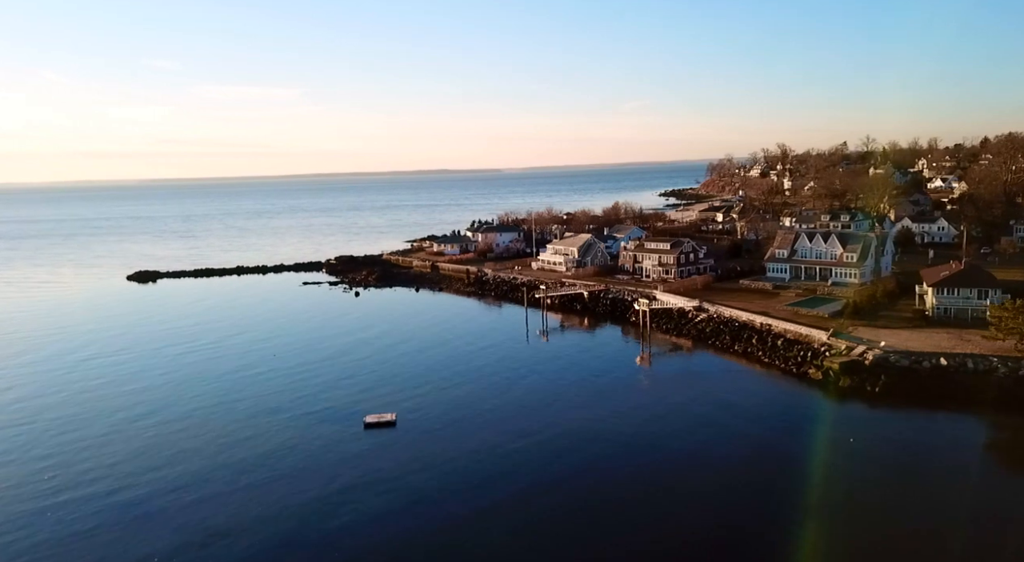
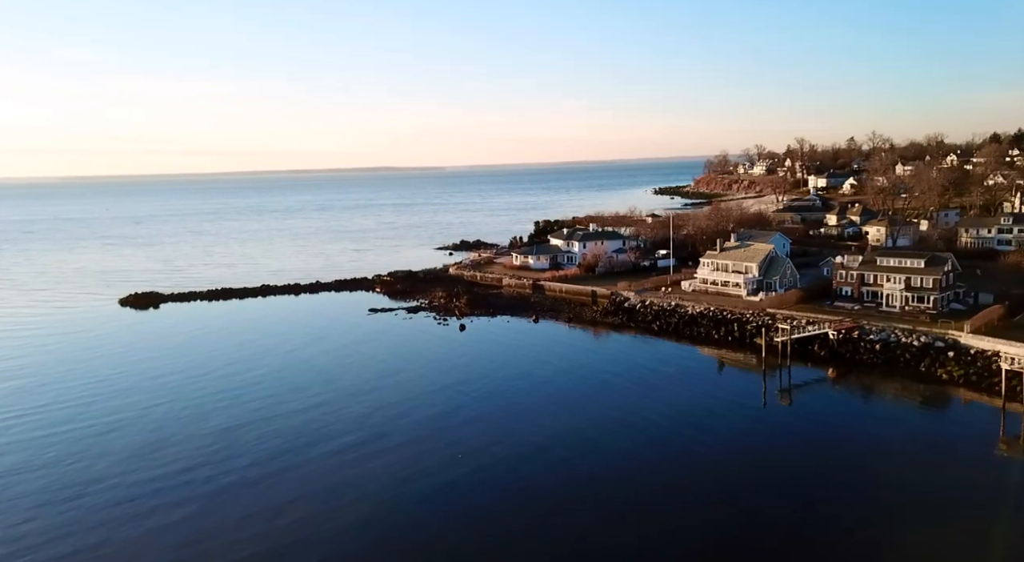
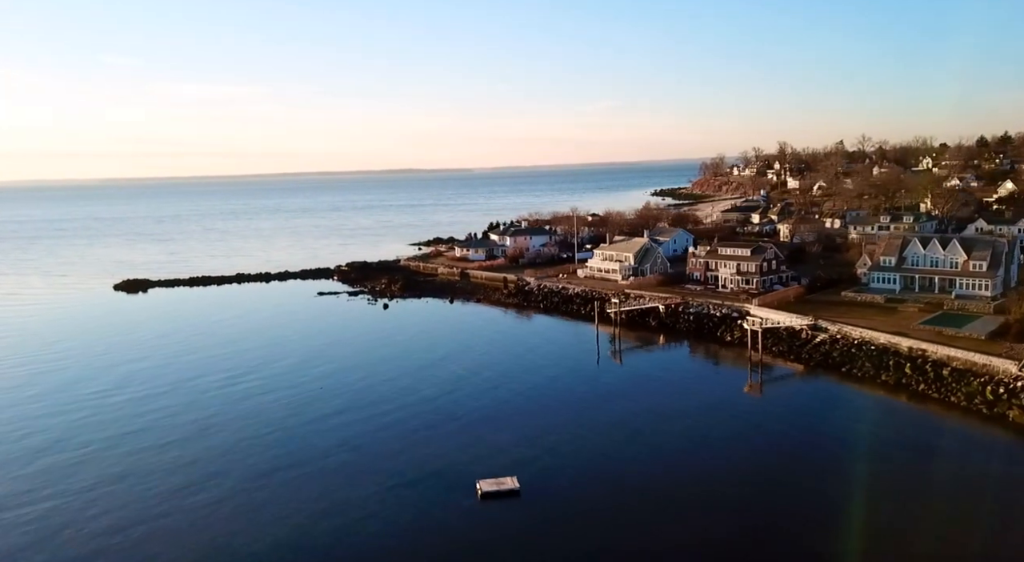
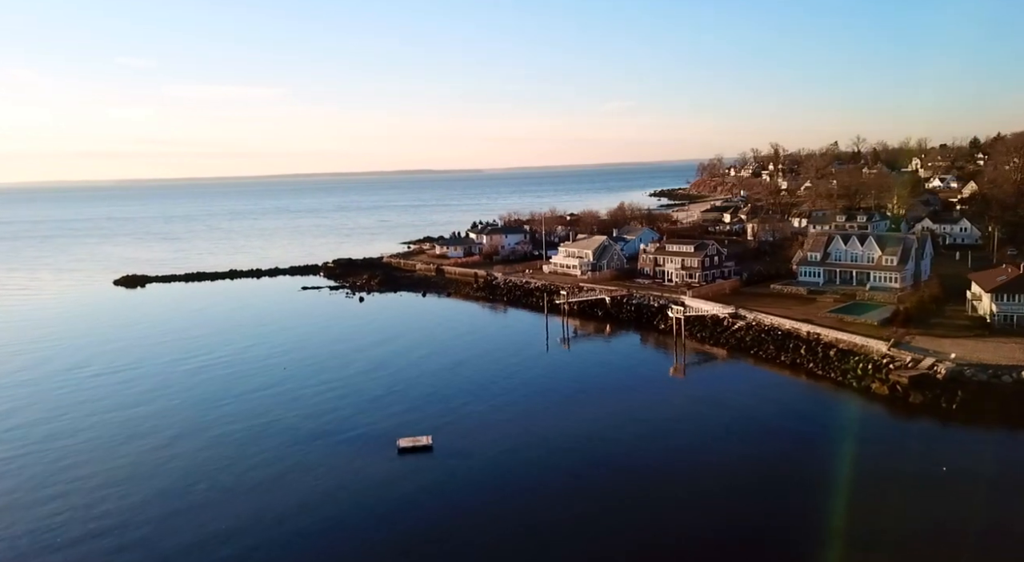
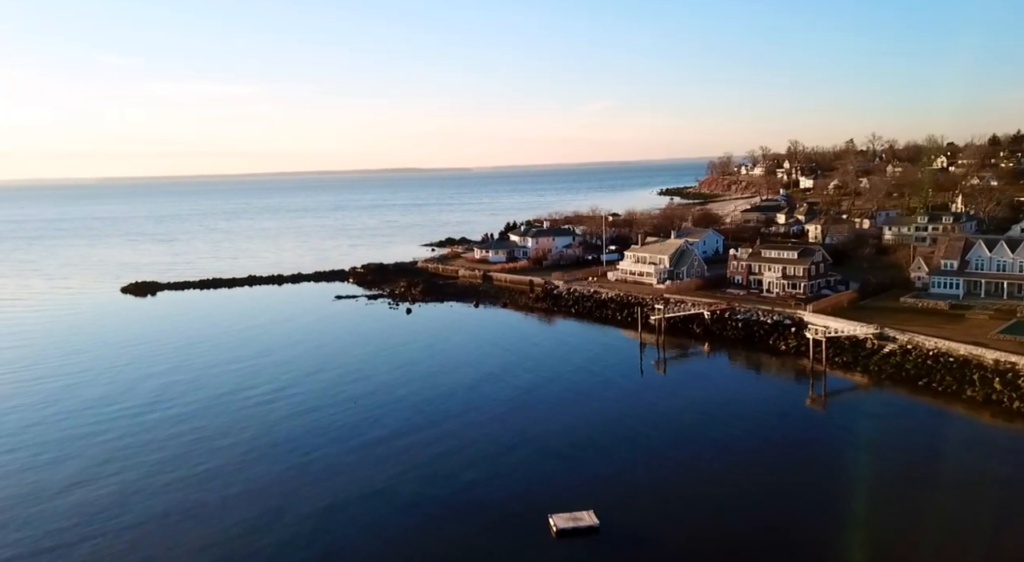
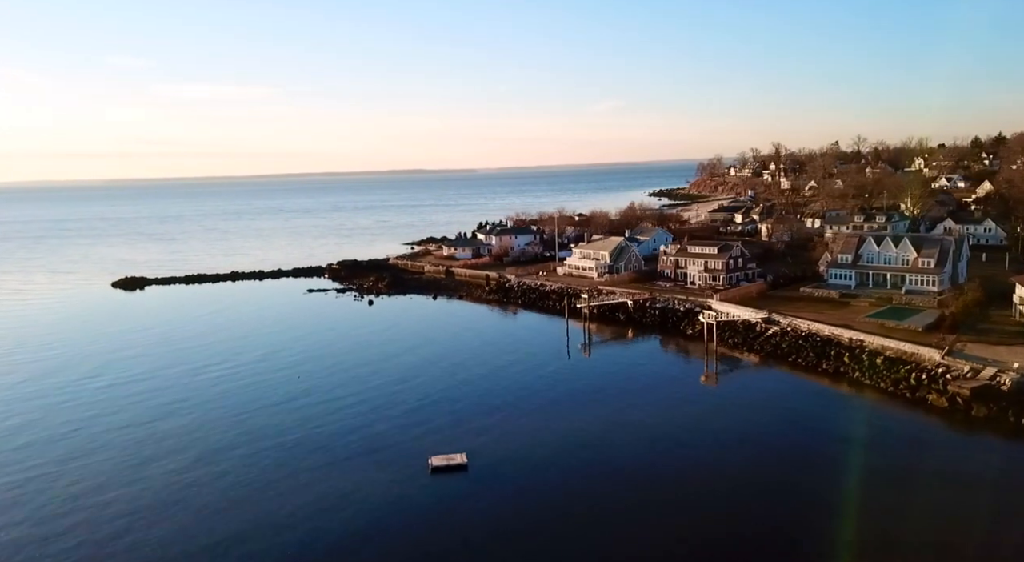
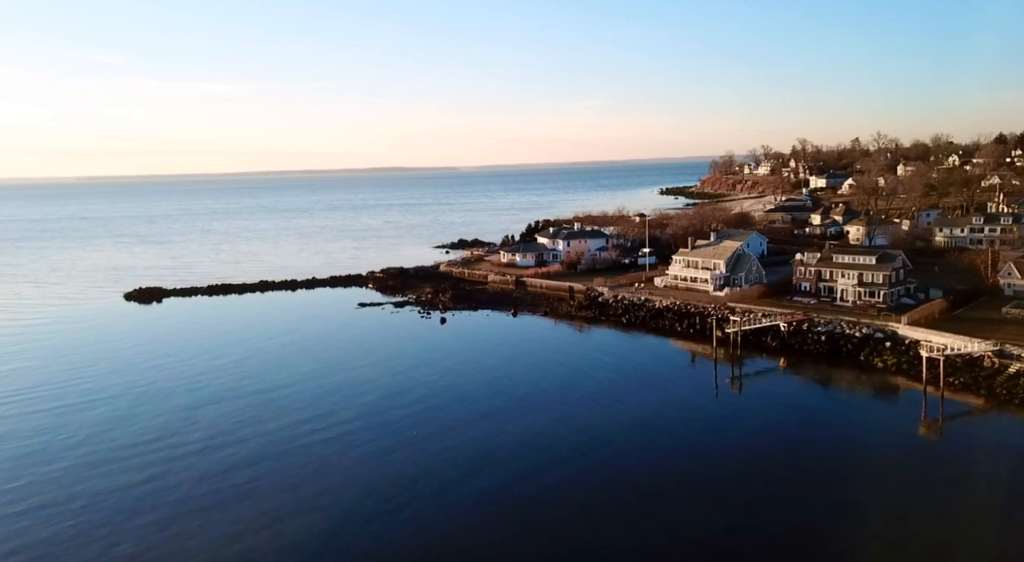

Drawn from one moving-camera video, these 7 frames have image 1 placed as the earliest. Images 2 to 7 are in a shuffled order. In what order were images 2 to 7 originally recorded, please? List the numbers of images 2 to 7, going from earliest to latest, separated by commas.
4, 6, 3, 5, 7, 2
